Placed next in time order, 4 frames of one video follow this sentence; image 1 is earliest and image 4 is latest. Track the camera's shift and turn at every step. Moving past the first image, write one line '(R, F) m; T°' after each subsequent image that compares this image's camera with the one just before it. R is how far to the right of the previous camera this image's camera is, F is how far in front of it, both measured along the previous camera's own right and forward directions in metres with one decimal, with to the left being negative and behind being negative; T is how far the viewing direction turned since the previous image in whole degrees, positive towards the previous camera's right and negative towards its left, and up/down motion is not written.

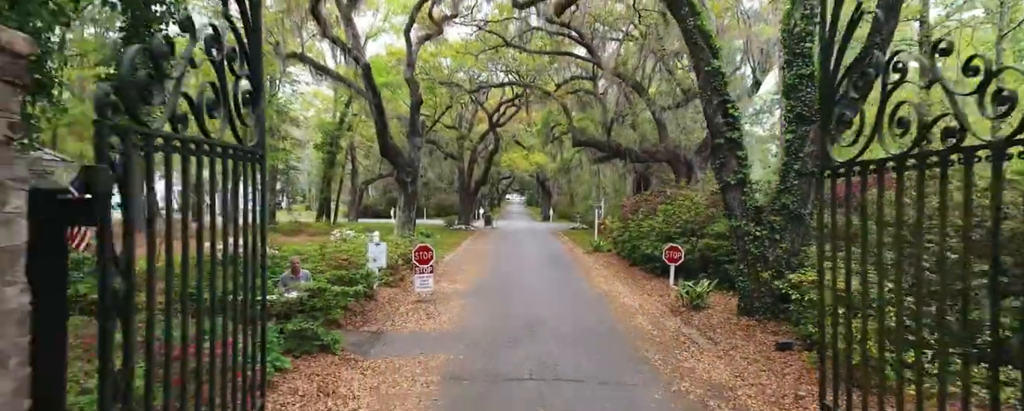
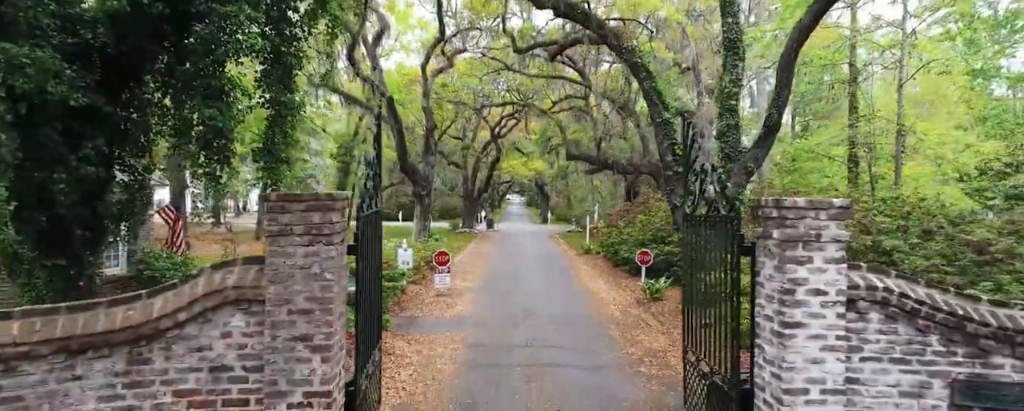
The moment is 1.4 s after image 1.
(0.0, -2.4) m; 0°
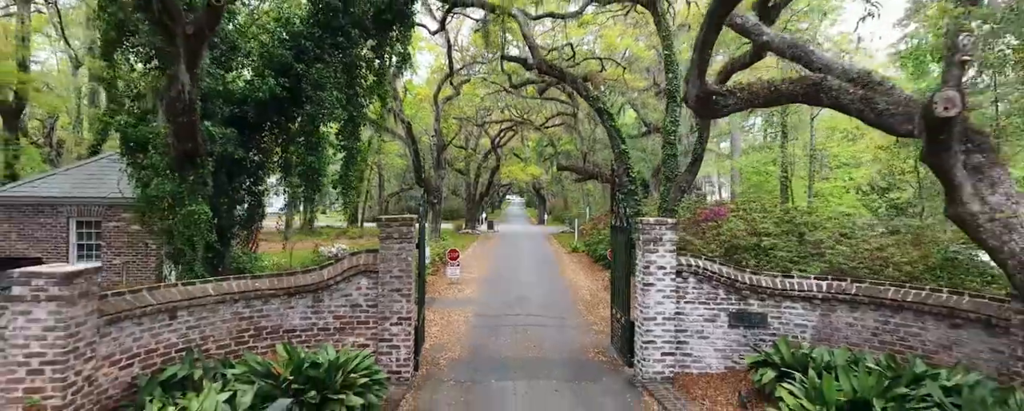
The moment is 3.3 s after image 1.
(+0.1, -3.2) m; 0°
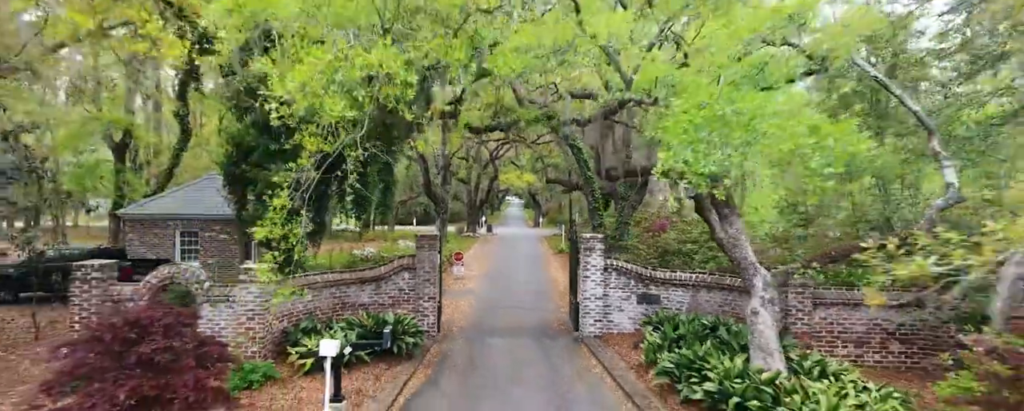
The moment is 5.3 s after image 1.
(+0.2, -3.8) m; 0°
